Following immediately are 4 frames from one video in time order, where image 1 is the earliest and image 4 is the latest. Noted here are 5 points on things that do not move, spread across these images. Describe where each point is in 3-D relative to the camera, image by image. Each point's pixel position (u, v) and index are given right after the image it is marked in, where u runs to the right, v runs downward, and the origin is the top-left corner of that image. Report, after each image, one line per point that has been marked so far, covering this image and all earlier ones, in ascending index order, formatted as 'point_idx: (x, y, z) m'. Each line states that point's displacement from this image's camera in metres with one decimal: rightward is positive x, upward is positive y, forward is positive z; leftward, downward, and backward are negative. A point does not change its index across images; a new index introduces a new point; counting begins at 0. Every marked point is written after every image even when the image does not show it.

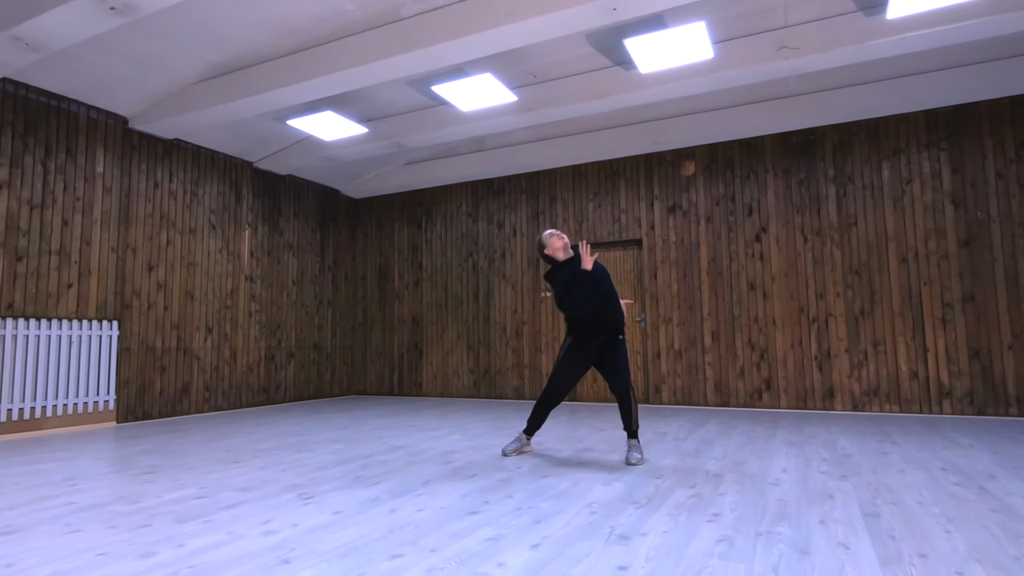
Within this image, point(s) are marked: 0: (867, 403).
0: (+3.2, -1.0, +5.1) m
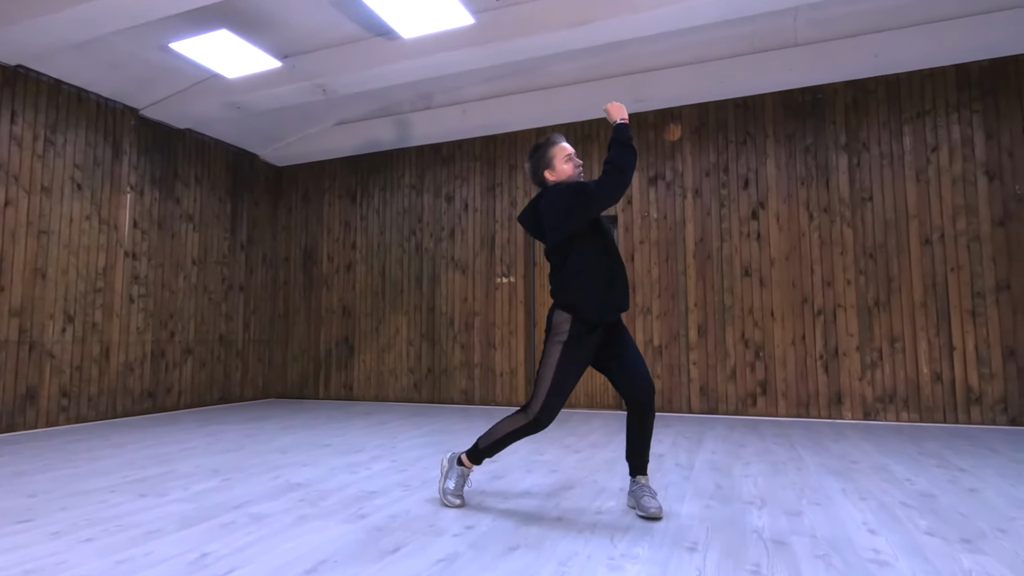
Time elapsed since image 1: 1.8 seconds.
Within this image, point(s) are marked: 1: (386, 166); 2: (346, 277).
0: (+2.8, -0.9, +4.3) m
1: (-1.4, +1.4, +6.3) m
2: (-1.9, +0.1, +6.4) m
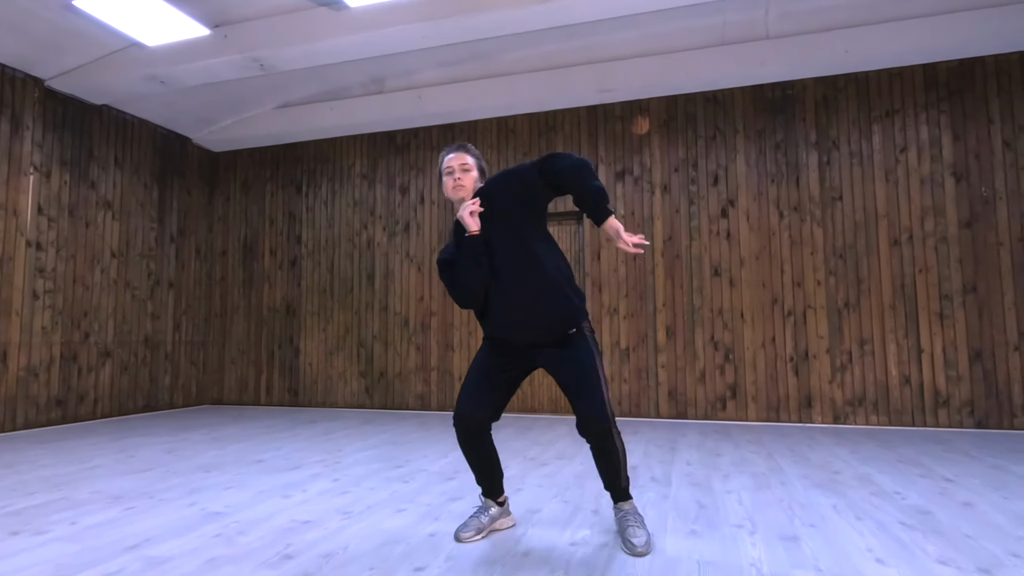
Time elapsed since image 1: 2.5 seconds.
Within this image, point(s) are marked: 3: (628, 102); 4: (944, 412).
0: (+2.5, -0.9, +4.2) m
1: (-1.8, +1.4, +5.9) m
2: (-2.3, +0.2, +5.9) m
3: (+1.0, +1.6, +5.0) m
4: (+3.1, -0.9, +4.0) m
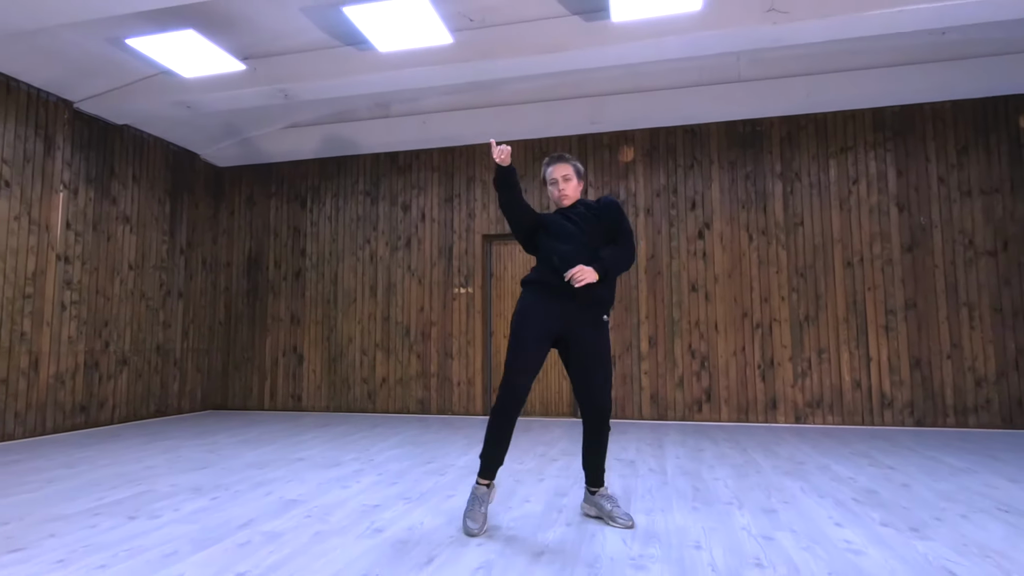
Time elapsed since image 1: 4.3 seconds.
0: (+2.5, -1.1, +4.8) m
1: (-1.9, +1.3, +6.2) m
2: (-2.4, 0.0, +6.2) m
3: (+1.0, +1.5, +5.5) m
4: (+3.1, -1.0, +4.7) m
